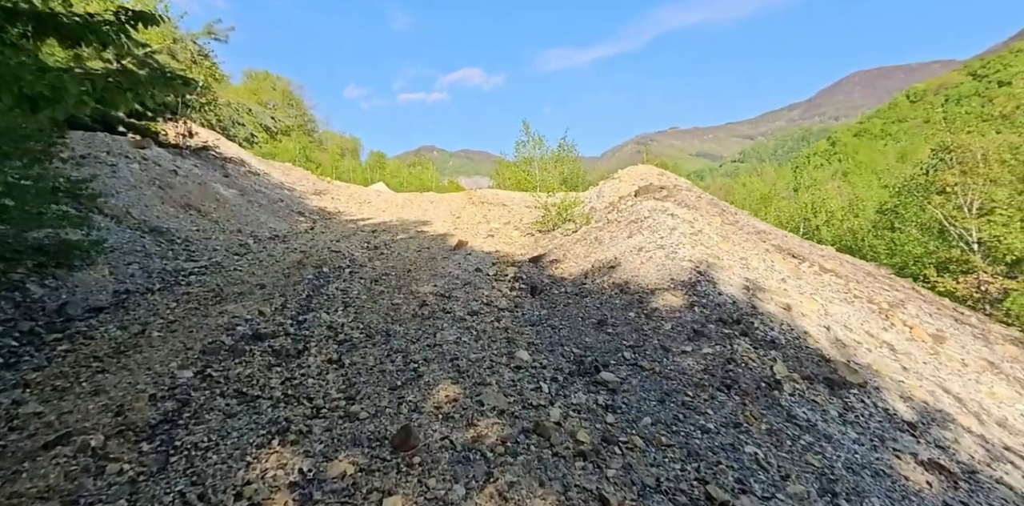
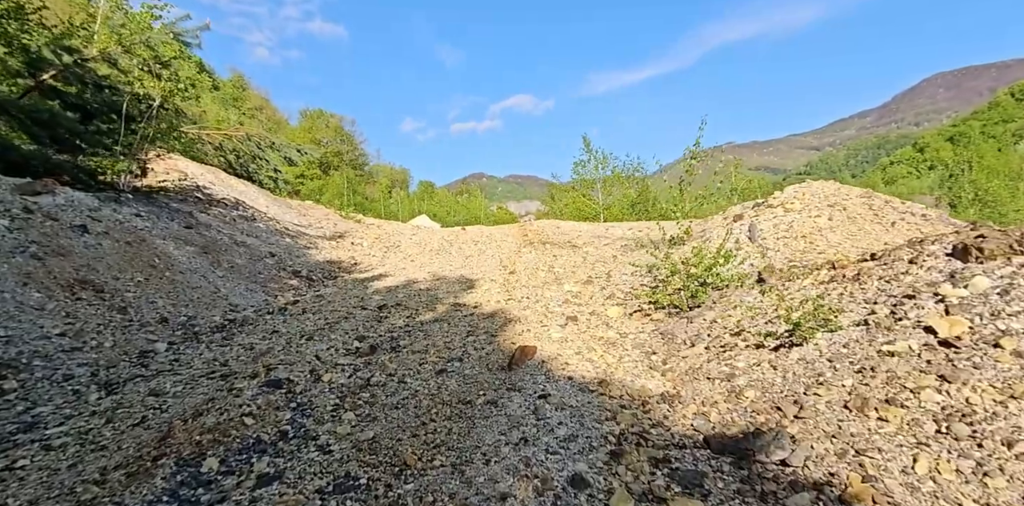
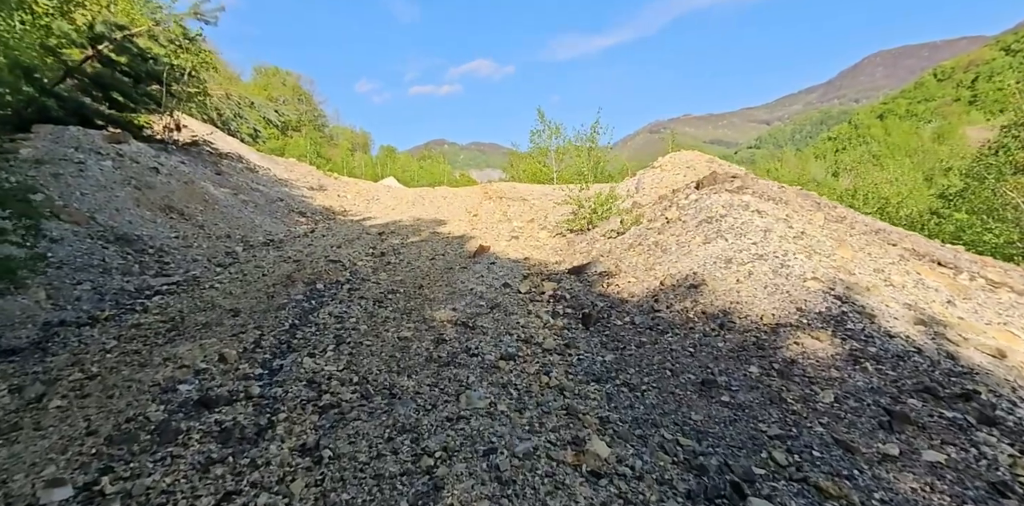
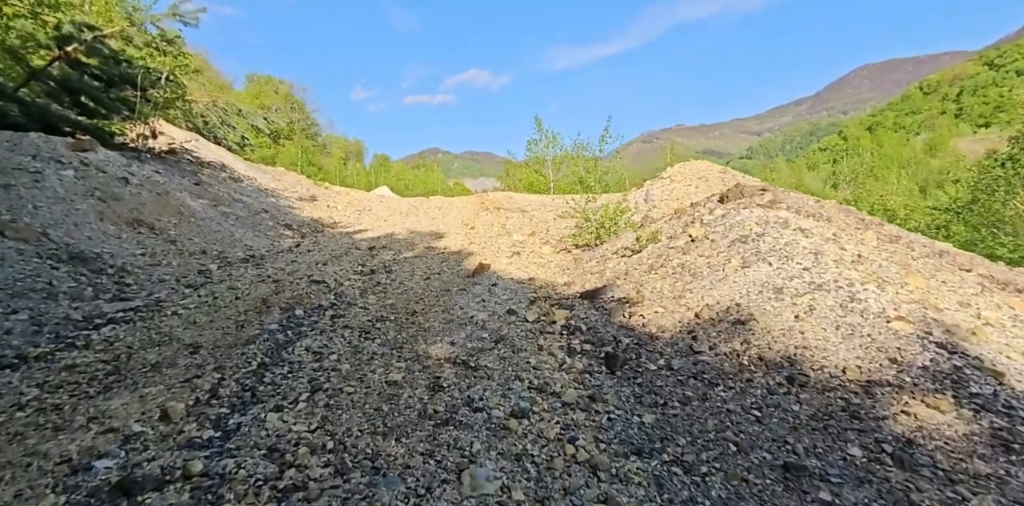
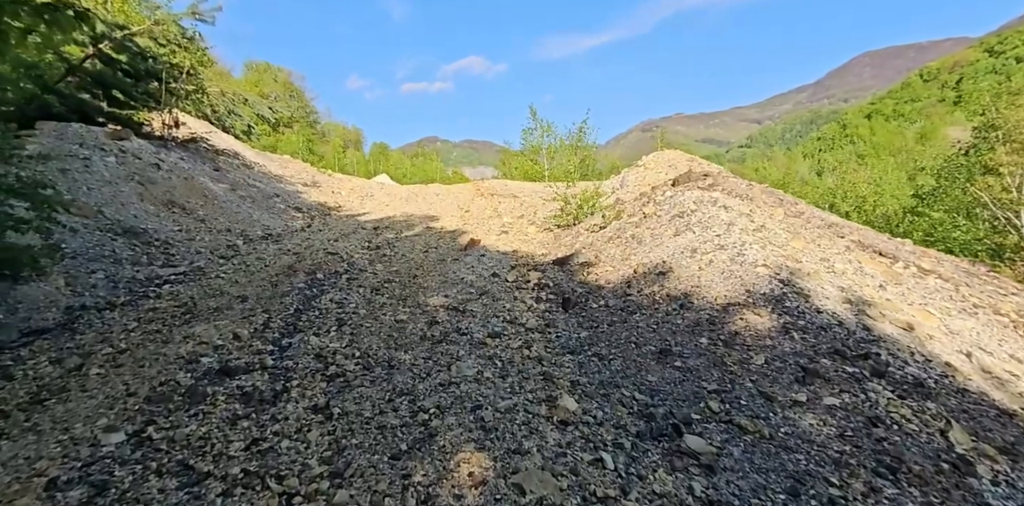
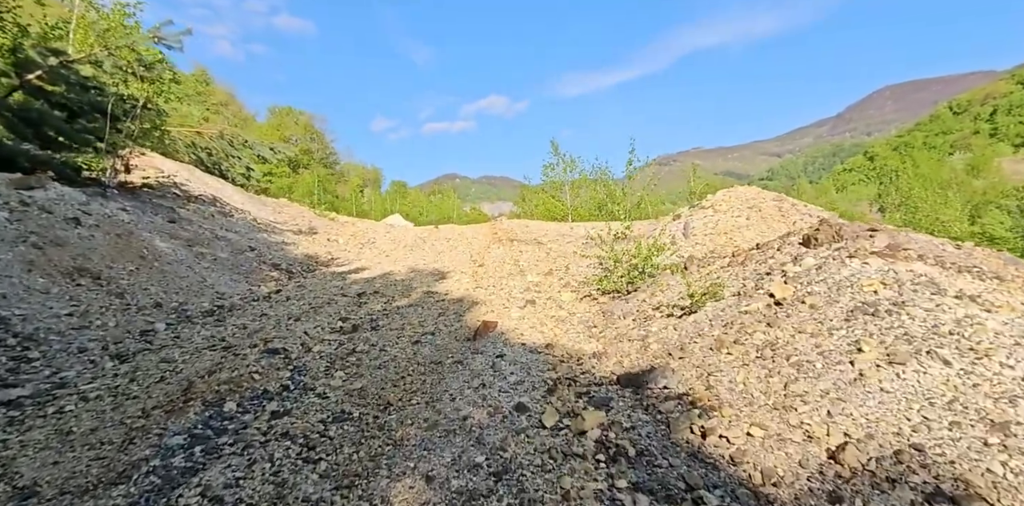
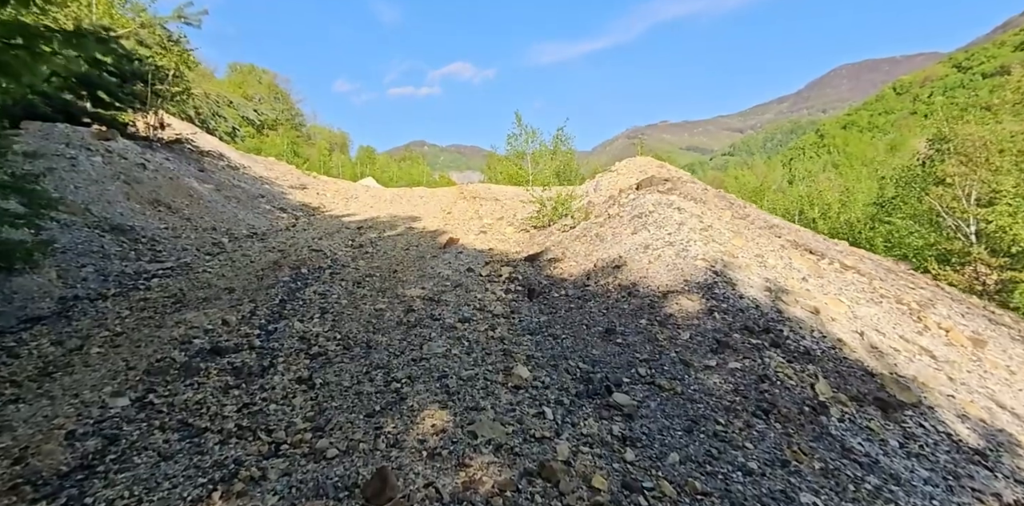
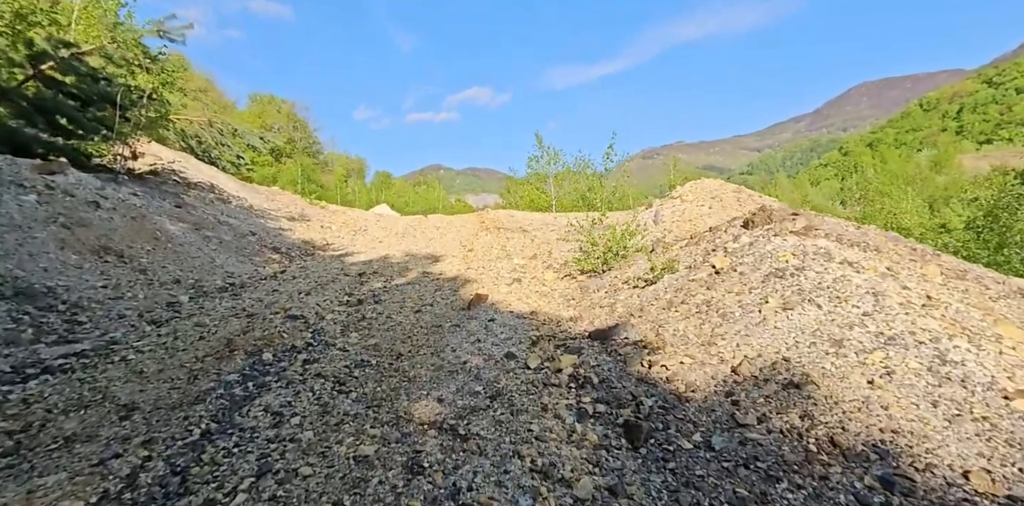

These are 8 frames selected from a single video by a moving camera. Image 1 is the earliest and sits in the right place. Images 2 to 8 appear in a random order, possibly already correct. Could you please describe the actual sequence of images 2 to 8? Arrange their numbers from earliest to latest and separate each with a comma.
7, 5, 3, 4, 8, 6, 2
